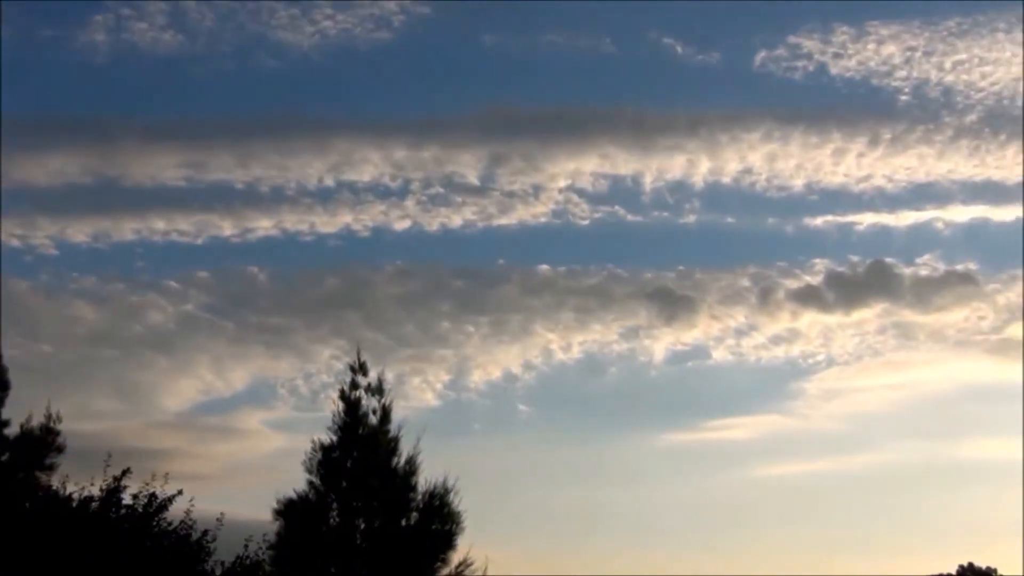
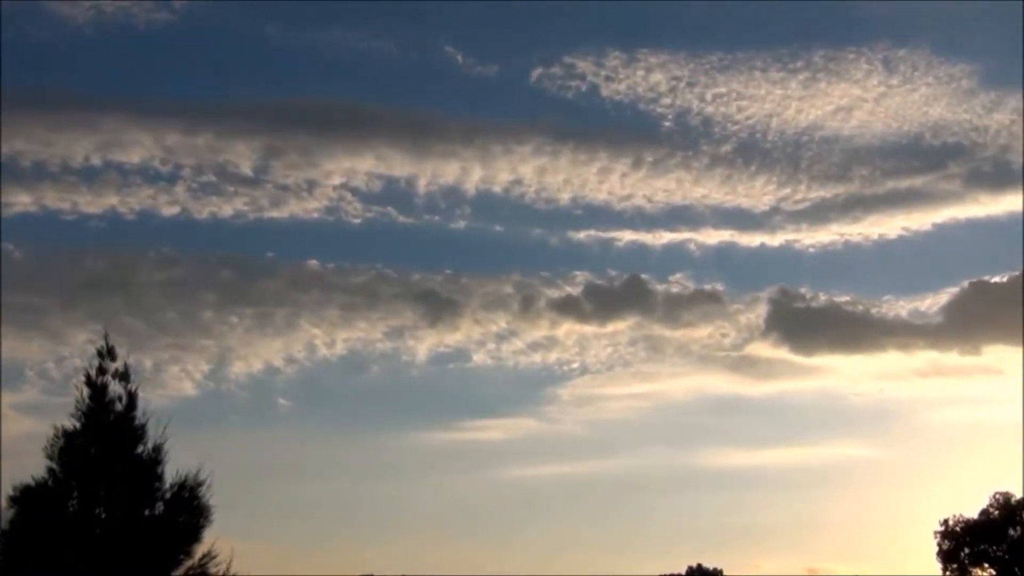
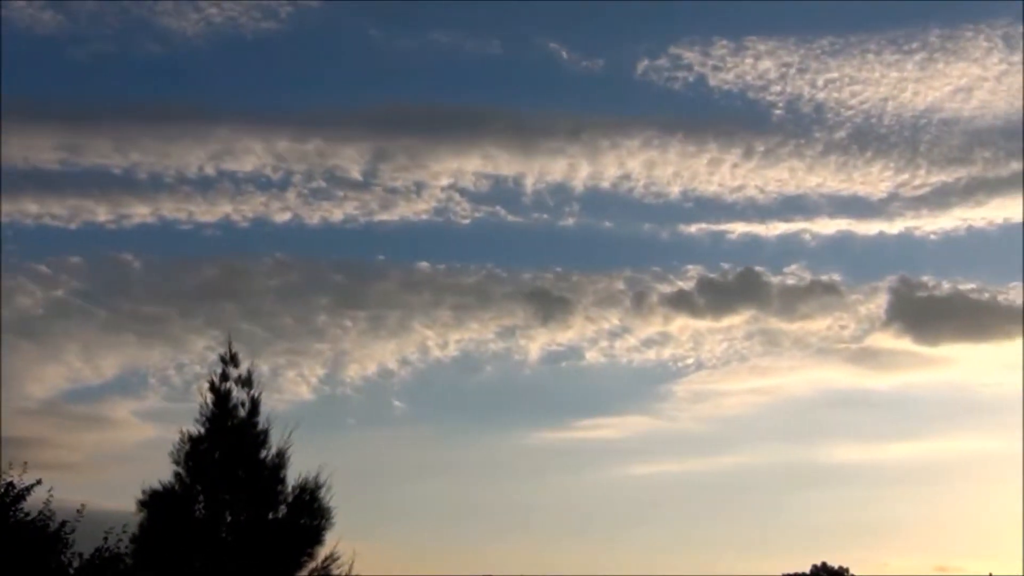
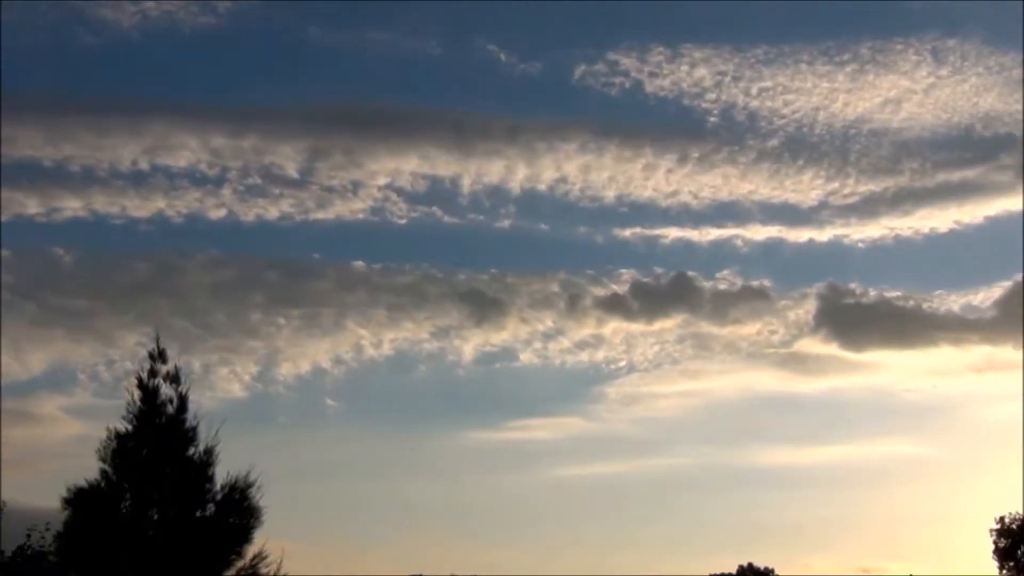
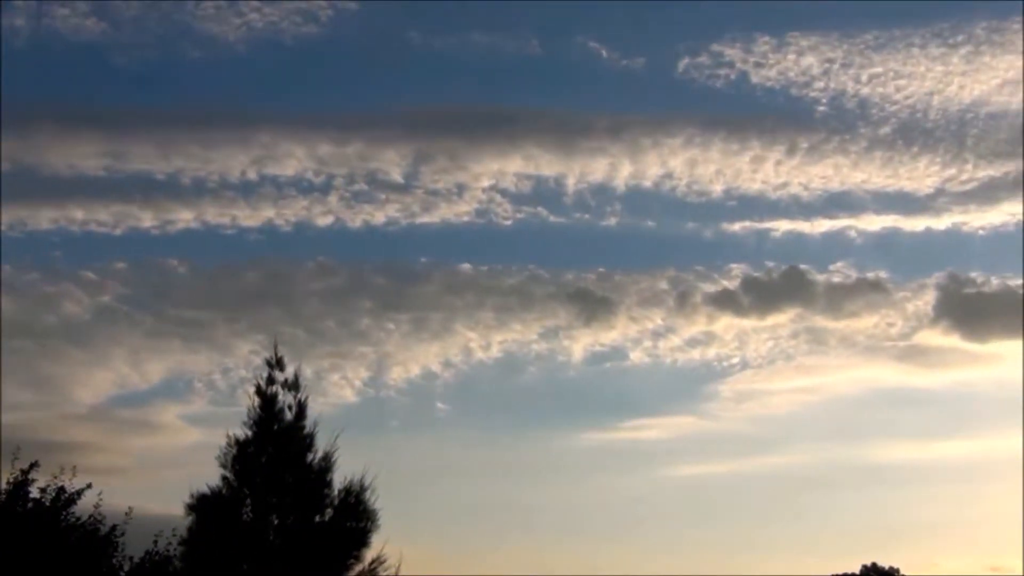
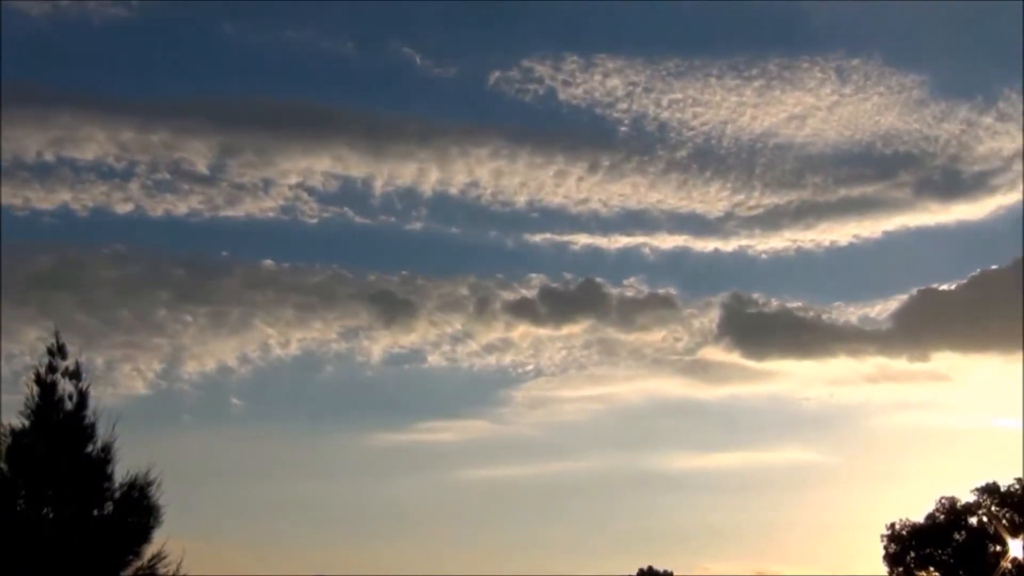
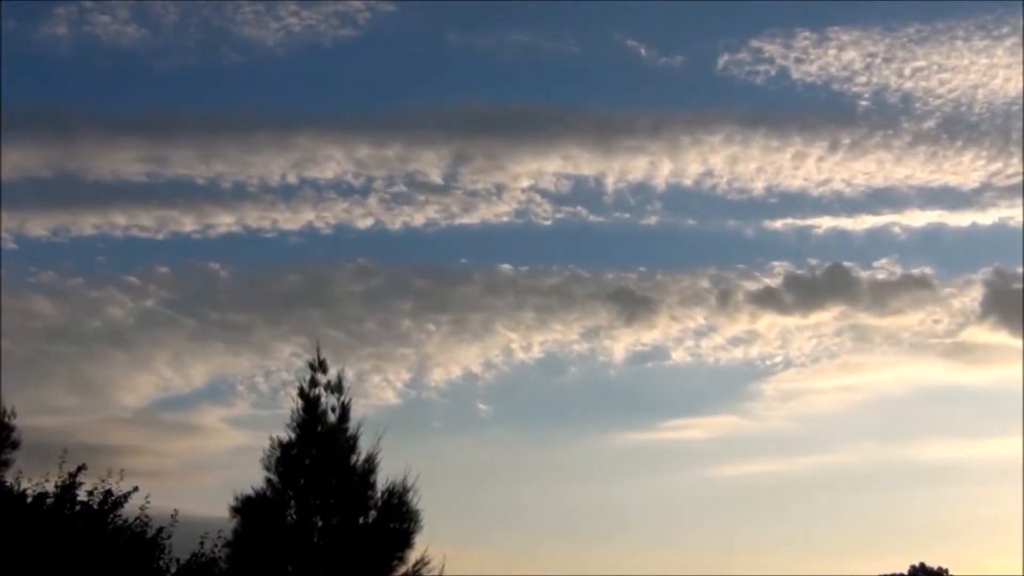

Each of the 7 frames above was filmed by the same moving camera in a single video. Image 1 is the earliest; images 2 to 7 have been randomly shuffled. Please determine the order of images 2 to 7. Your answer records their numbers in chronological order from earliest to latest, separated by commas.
7, 5, 3, 4, 2, 6
